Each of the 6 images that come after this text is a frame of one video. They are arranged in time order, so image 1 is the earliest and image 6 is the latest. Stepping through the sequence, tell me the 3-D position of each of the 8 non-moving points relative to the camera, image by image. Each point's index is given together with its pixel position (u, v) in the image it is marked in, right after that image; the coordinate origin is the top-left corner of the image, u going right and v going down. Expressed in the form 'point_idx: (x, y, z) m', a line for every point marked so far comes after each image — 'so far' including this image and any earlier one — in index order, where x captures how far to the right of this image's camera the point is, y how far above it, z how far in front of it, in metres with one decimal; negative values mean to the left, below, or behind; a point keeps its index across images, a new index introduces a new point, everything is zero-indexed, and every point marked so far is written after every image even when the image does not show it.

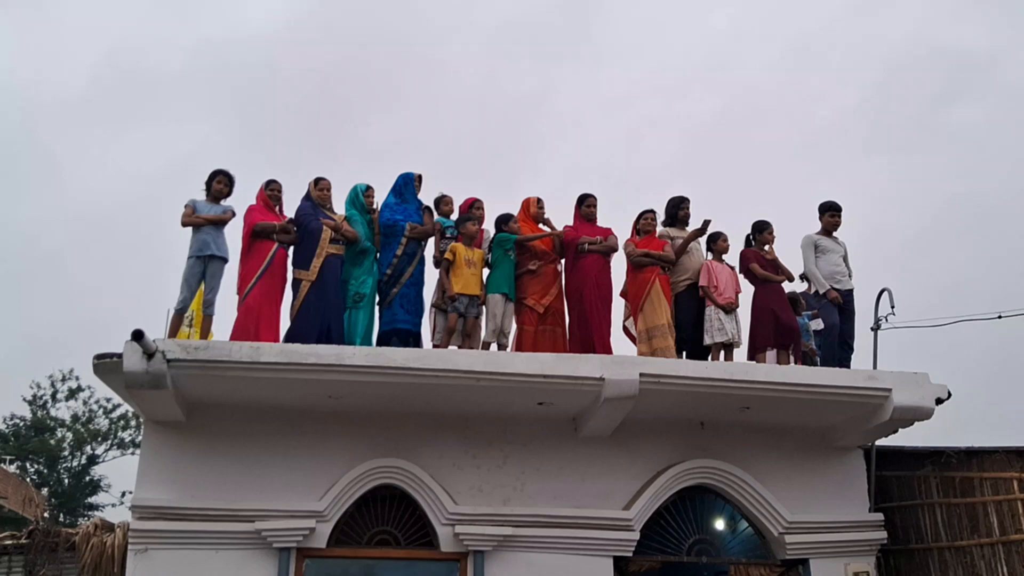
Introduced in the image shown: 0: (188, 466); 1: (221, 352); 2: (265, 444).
0: (-2.0, -1.1, +6.3) m
1: (-1.7, -0.4, +5.6) m
2: (-1.6, -1.0, +6.4) m
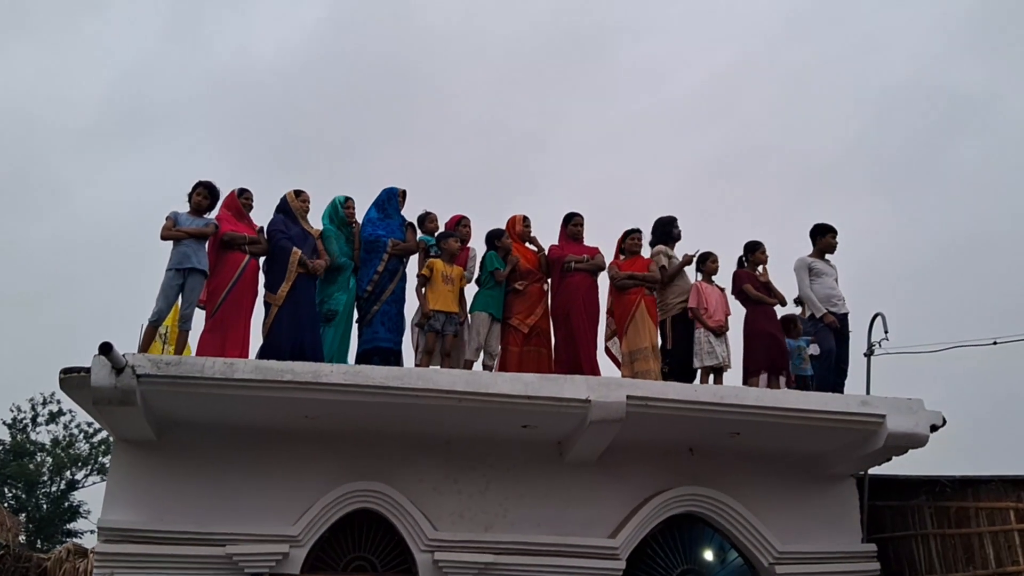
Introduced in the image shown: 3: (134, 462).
0: (-2.1, -1.2, +6.0) m
1: (-1.7, -0.4, +5.4) m
2: (-1.7, -1.1, +6.2) m
3: (-2.3, -1.1, +6.0) m
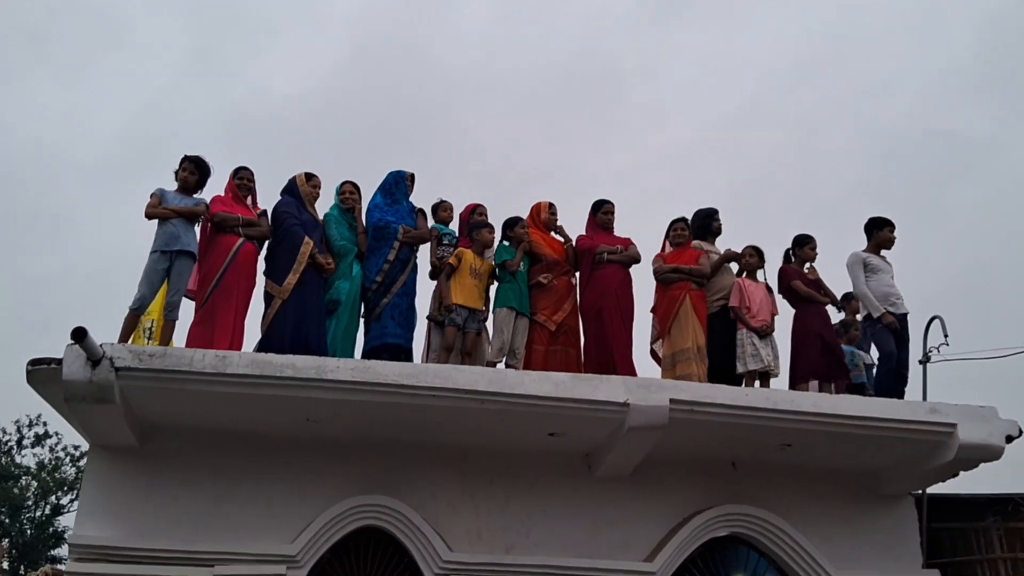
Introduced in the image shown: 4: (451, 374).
0: (-2.0, -1.1, +5.3) m
1: (-1.6, -0.3, +4.8) m
2: (-1.5, -1.0, +5.5) m
3: (-2.1, -1.0, +5.4) m
4: (-0.3, -0.4, +5.0) m
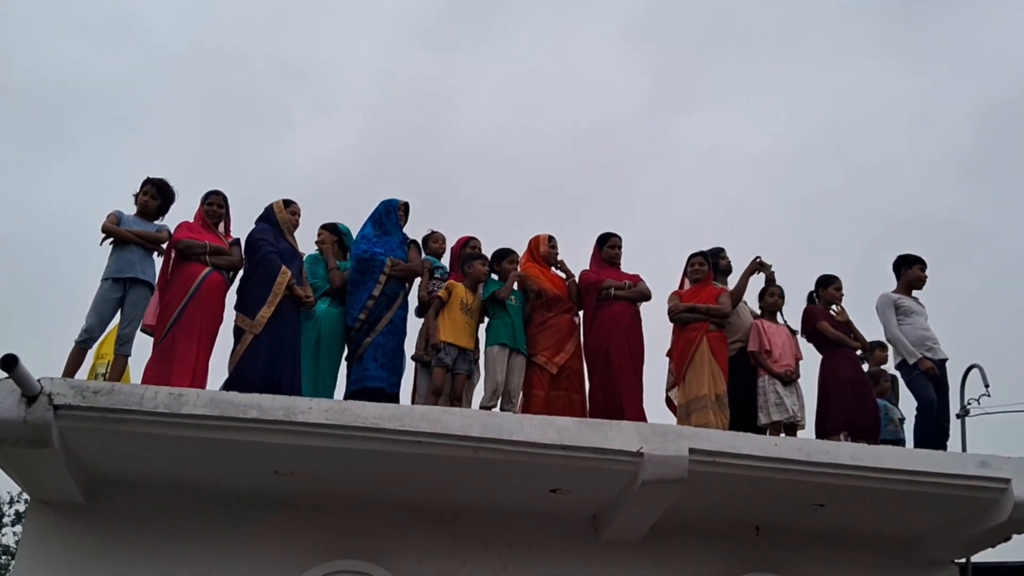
0: (-2.0, -1.3, +4.7) m
1: (-1.6, -0.5, +4.2) m
2: (-1.6, -1.2, +4.8) m
3: (-2.2, -1.1, +4.7) m
4: (-0.3, -0.6, +4.4) m
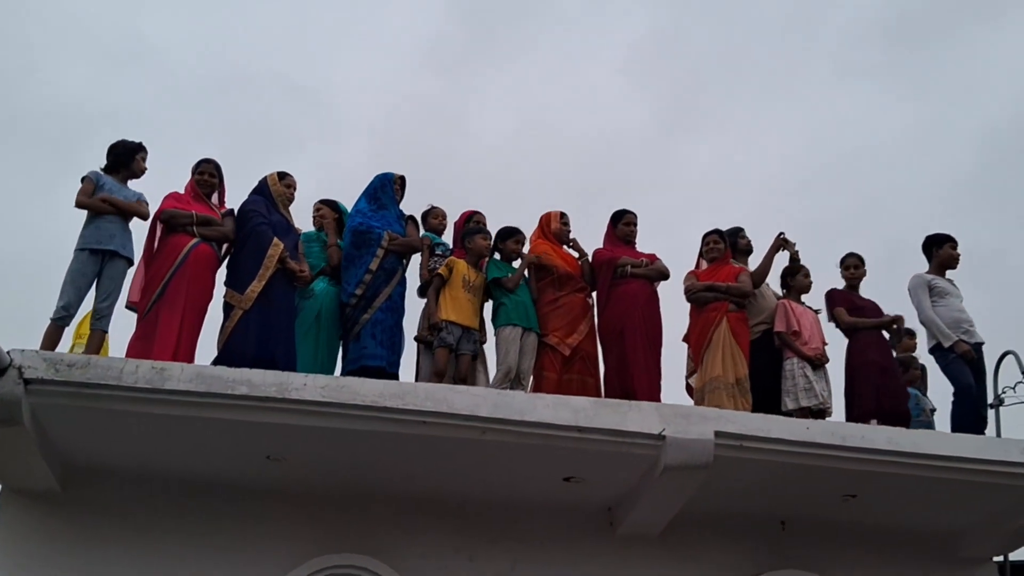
0: (-1.9, -1.2, +4.3) m
1: (-1.6, -0.3, +3.8) m
2: (-1.5, -1.1, +4.5) m
3: (-2.1, -1.0, +4.3) m
4: (-0.3, -0.4, +4.1) m
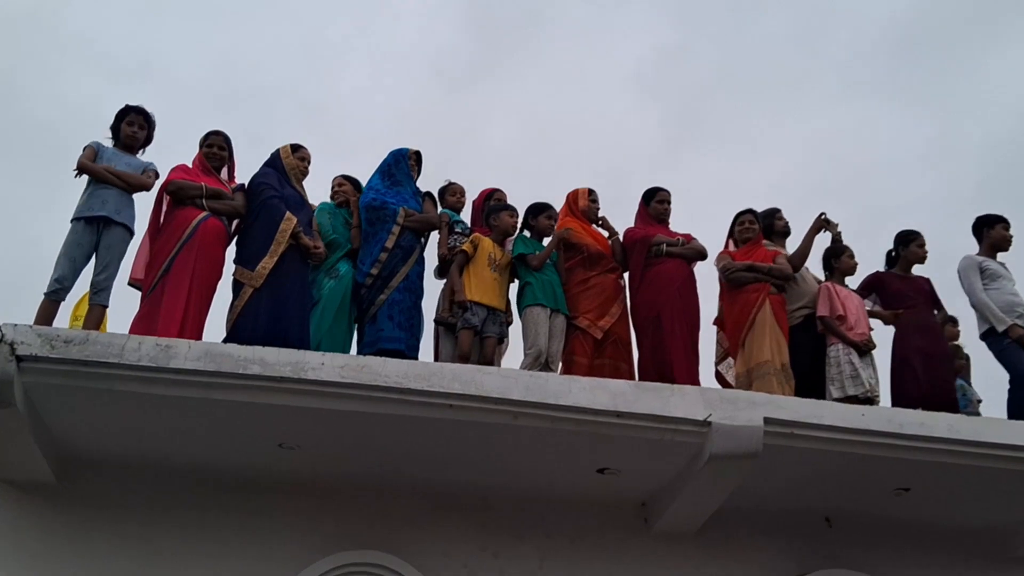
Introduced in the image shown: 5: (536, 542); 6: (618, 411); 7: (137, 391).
0: (-1.8, -1.1, +4.0) m
1: (-1.4, -0.2, +3.5) m
2: (-1.4, -1.0, +4.1) m
3: (-2.0, -0.9, +4.0) m
4: (-0.1, -0.3, +3.7) m
5: (+0.1, -1.1, +4.4) m
6: (+0.4, -0.5, +3.8) m
7: (-1.3, -0.4, +3.5) m
